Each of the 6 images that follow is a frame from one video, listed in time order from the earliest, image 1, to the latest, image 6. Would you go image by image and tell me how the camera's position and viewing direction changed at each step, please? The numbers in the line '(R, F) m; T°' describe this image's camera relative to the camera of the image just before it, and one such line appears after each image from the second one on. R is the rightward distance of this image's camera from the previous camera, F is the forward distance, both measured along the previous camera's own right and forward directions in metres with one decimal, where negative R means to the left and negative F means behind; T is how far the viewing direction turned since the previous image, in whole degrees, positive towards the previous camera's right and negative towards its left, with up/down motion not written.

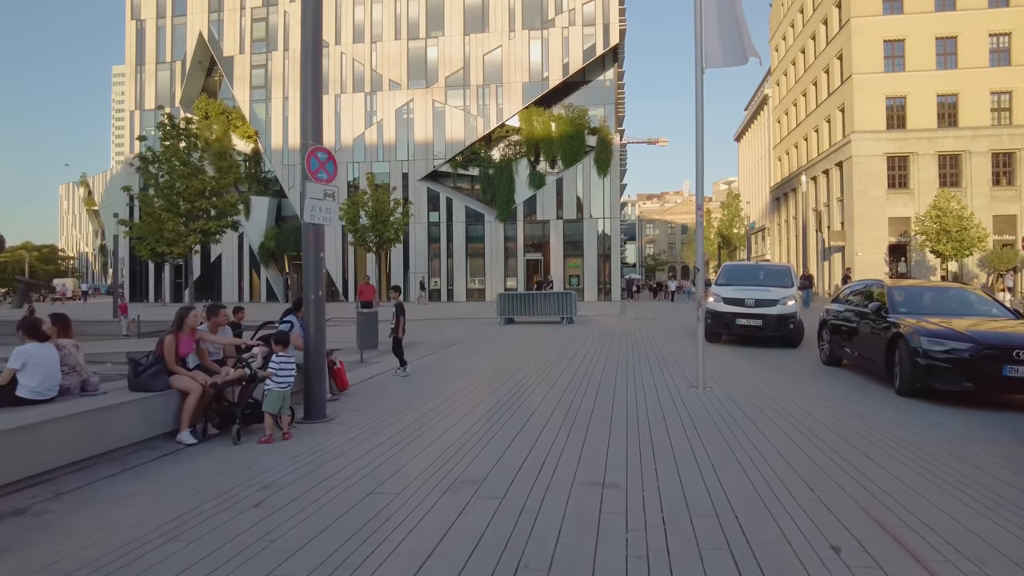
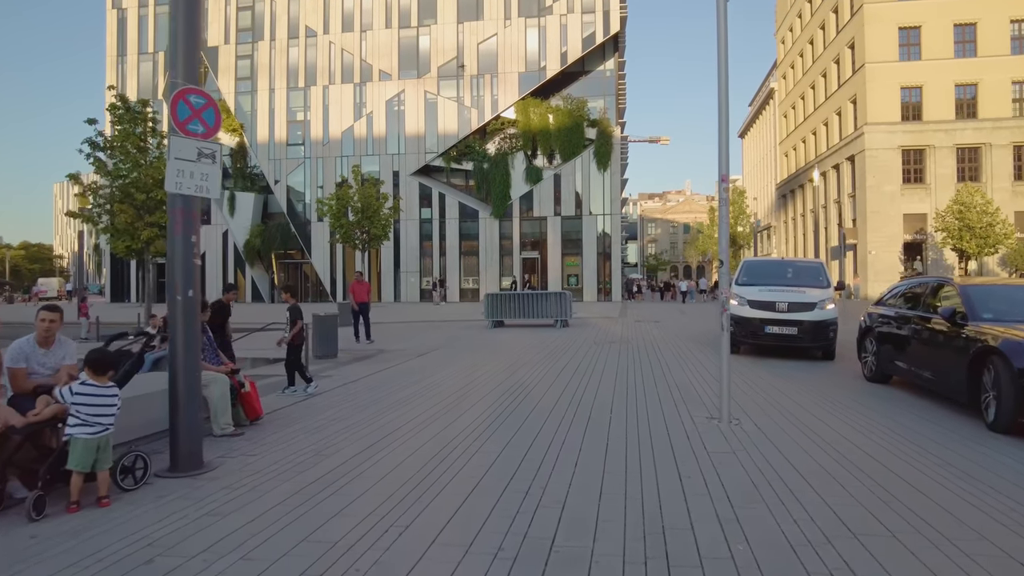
(+0.4, +2.1) m; 0°
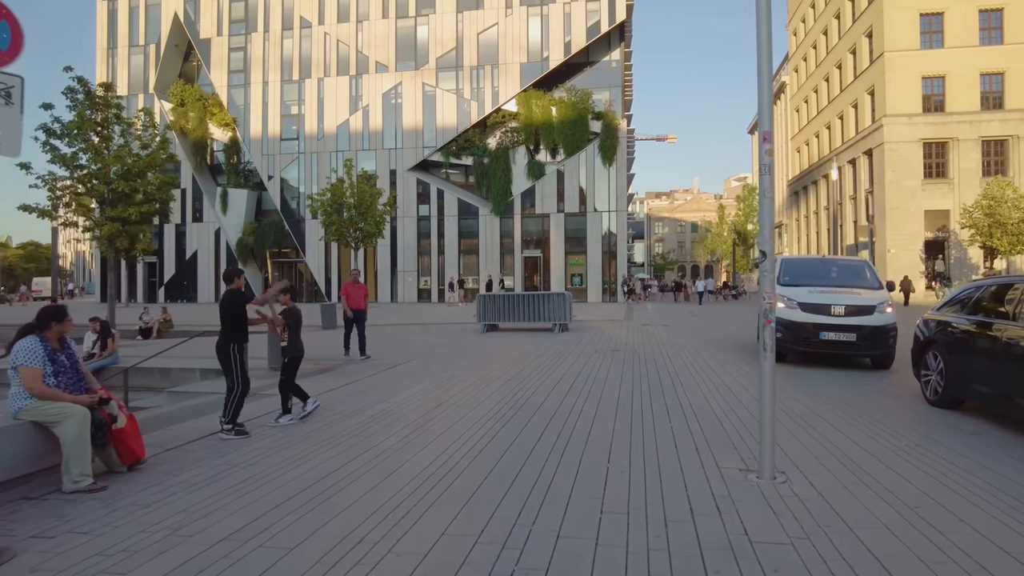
(+0.3, +1.8) m; -1°
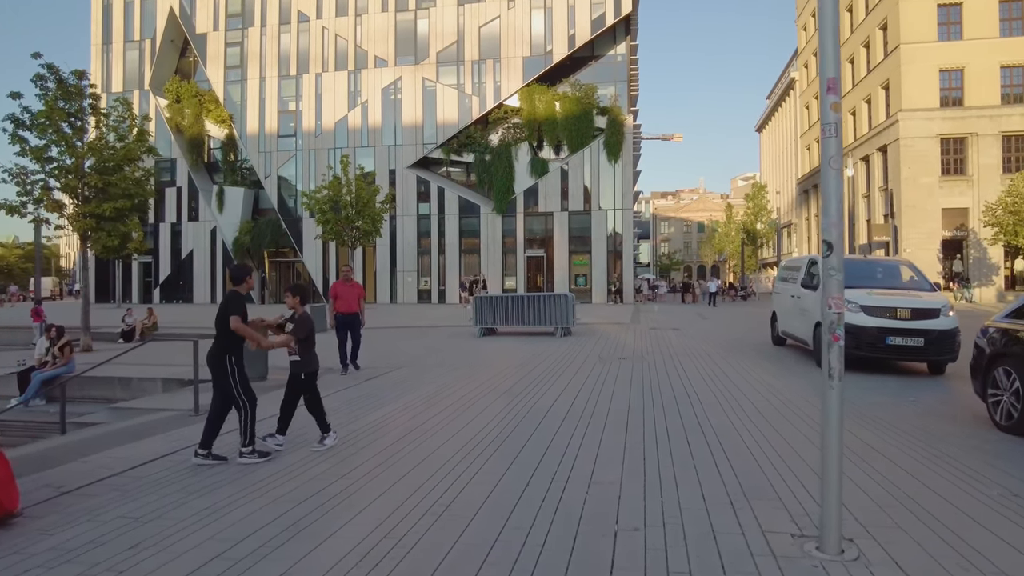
(+0.2, +1.2) m; 0°
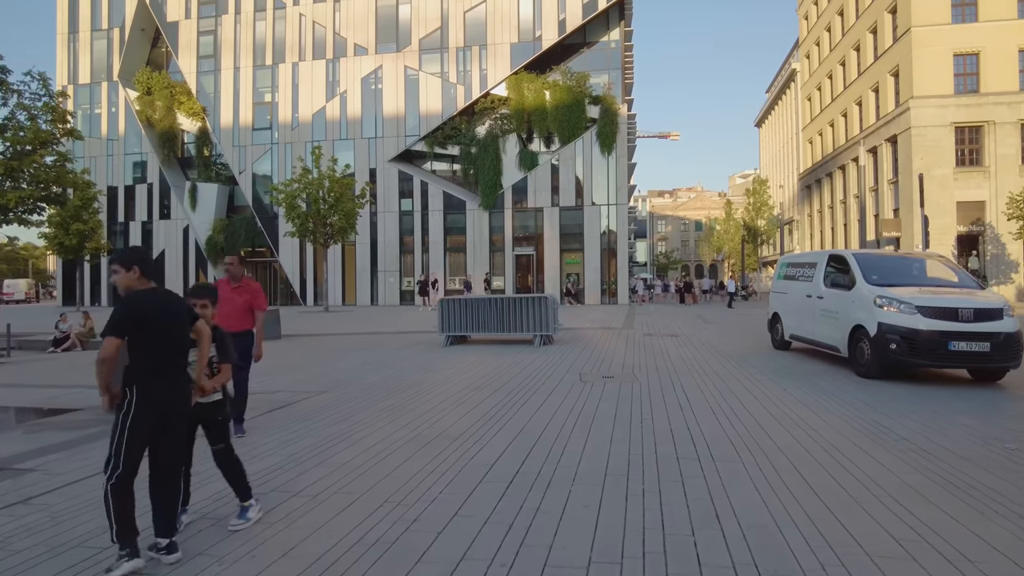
(+0.6, +2.3) m; 0°
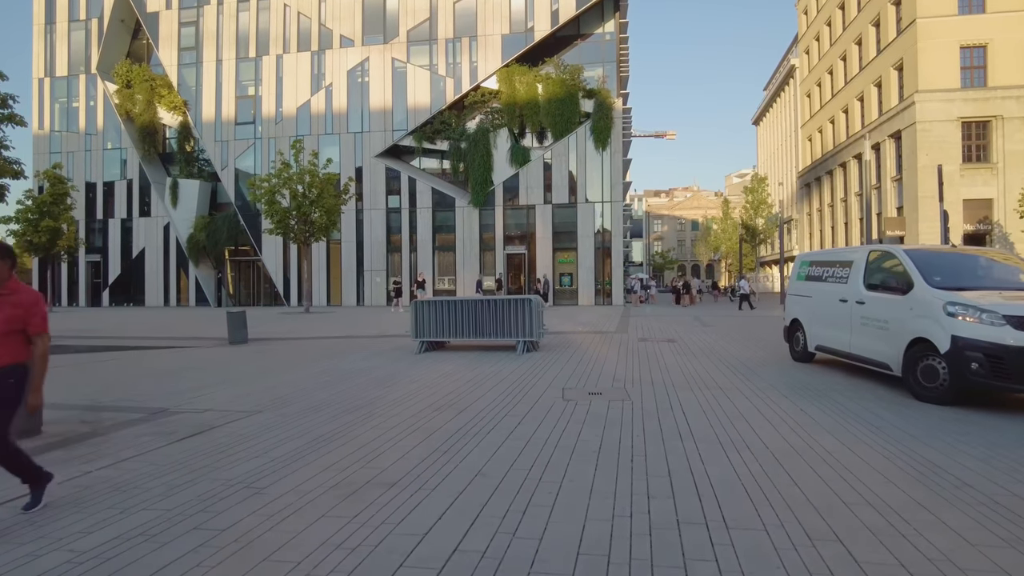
(+0.3, +1.3) m; 0°
